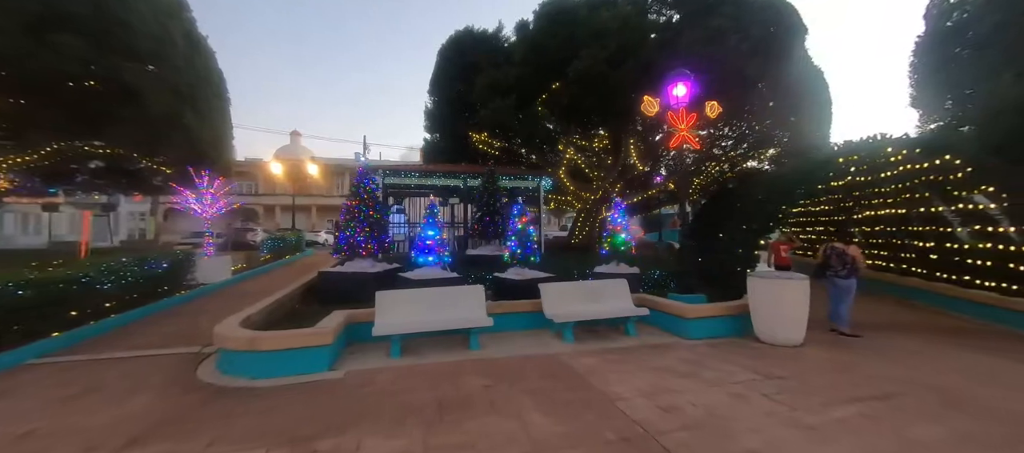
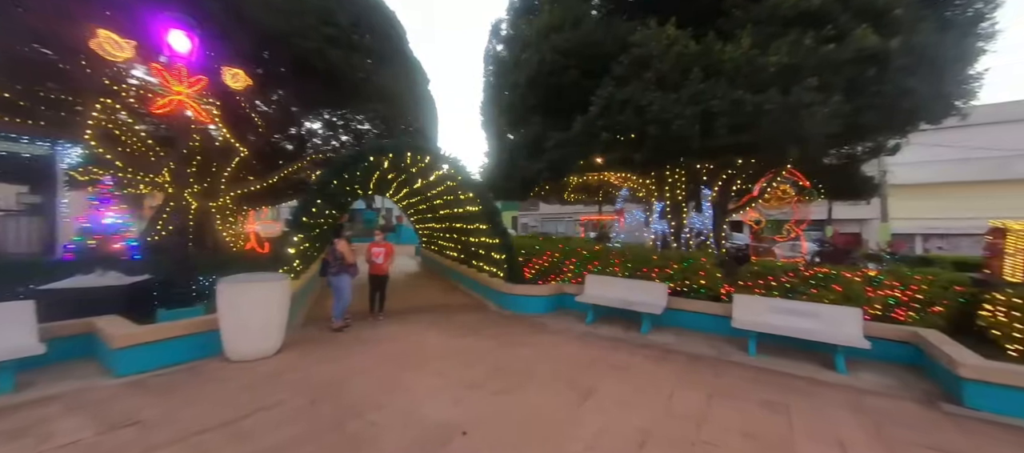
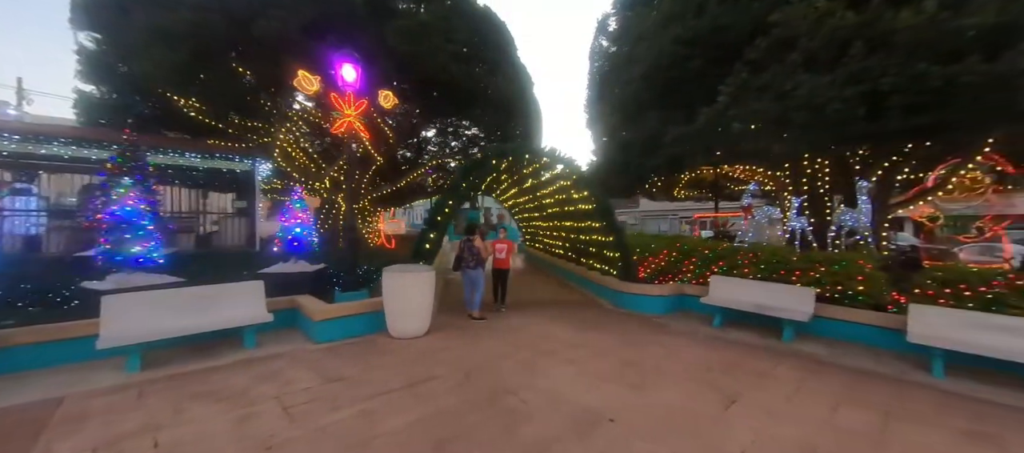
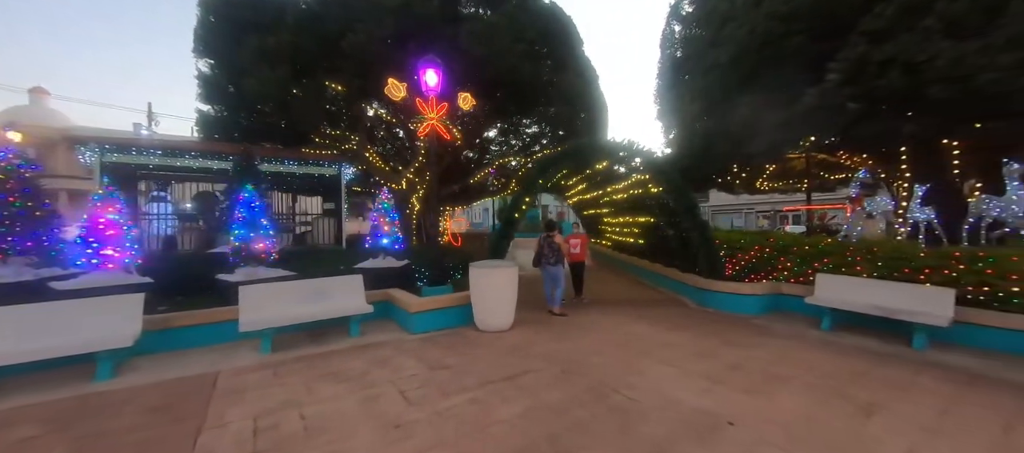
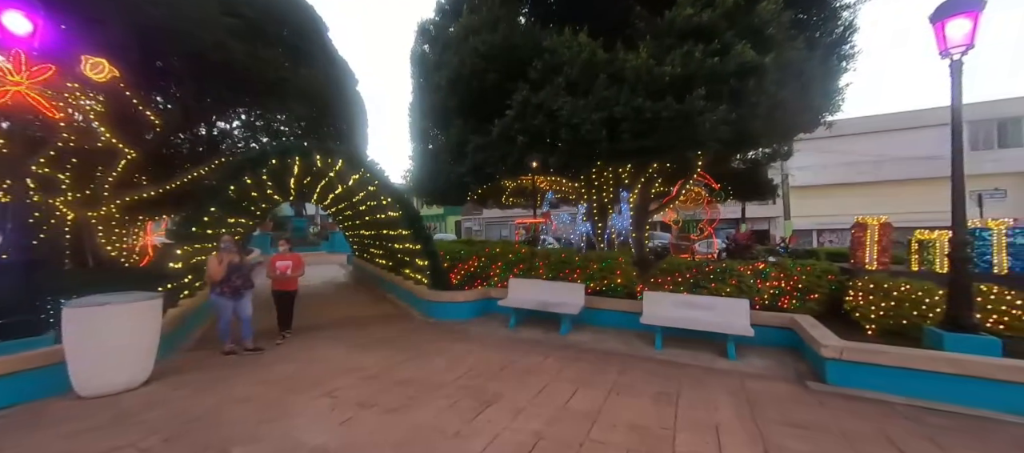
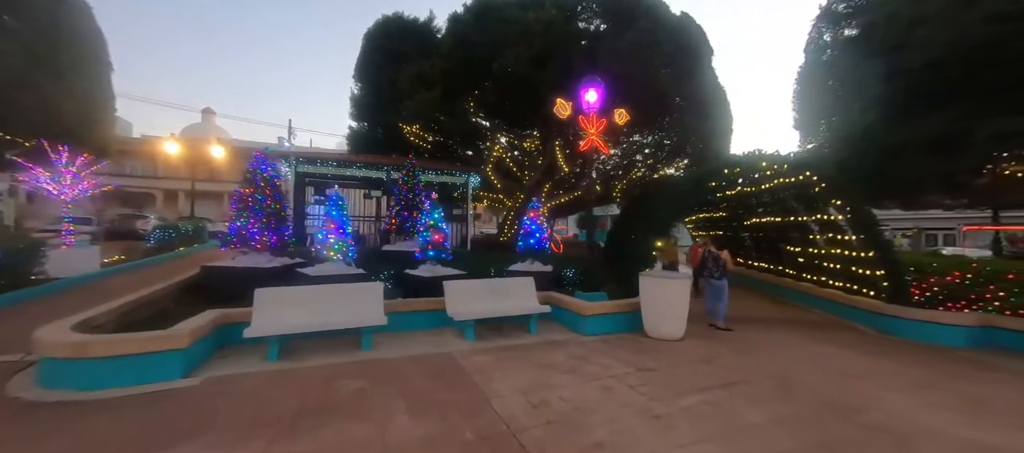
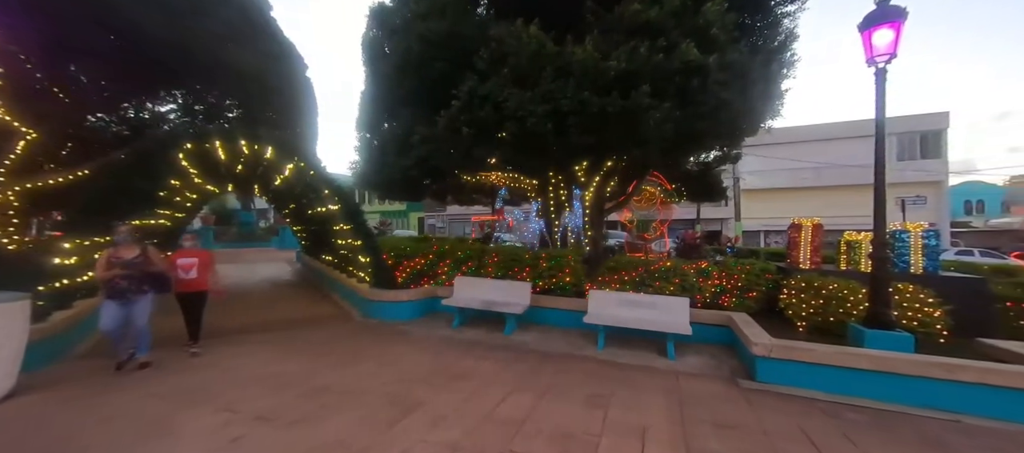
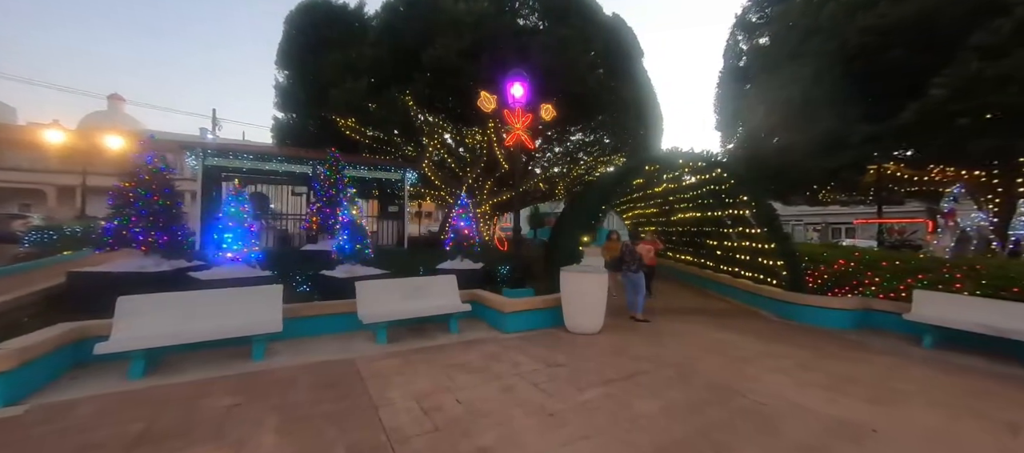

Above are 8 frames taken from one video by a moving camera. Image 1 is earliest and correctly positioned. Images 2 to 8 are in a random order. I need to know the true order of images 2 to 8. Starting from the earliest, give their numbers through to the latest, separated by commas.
6, 8, 4, 3, 2, 5, 7
